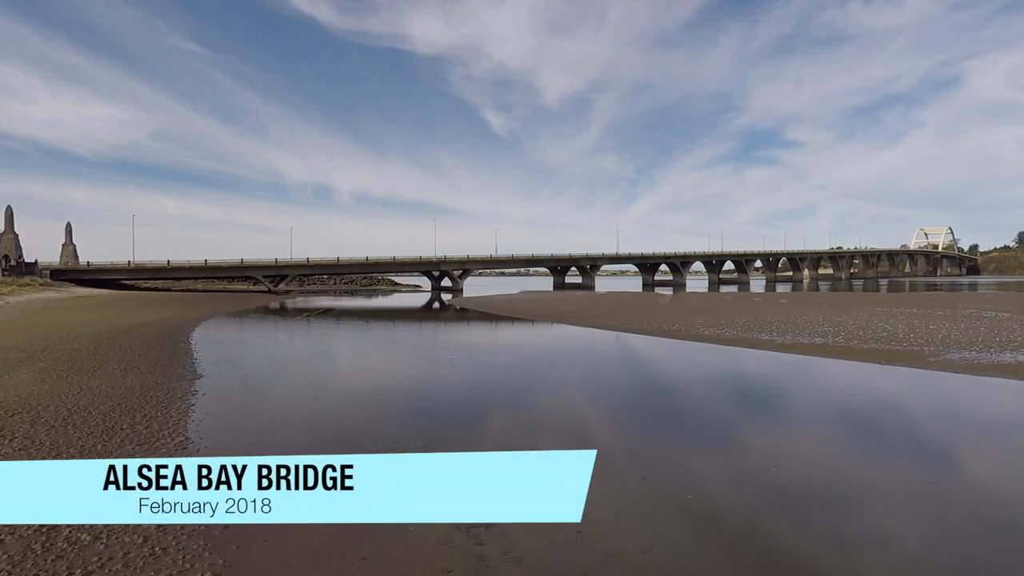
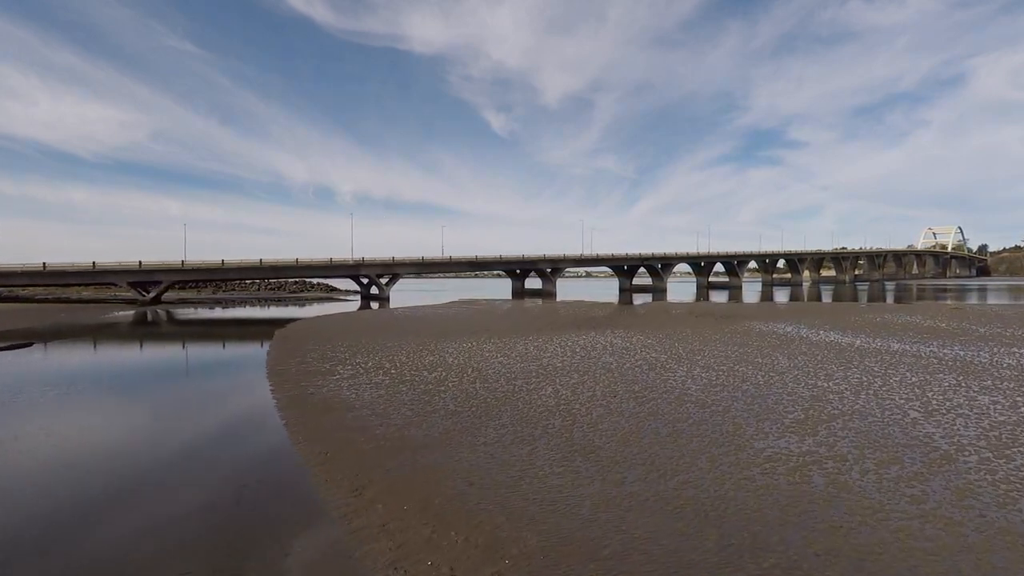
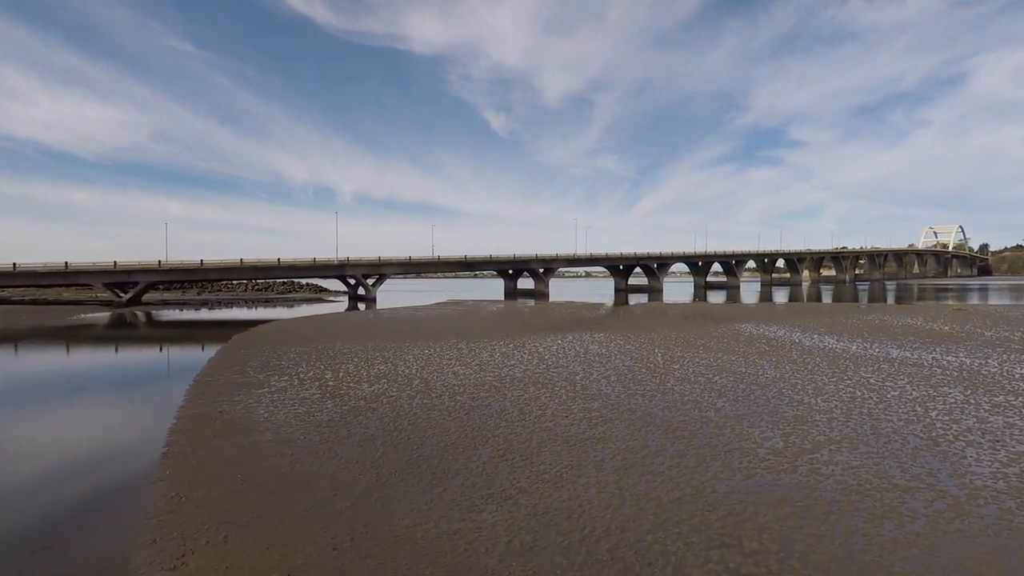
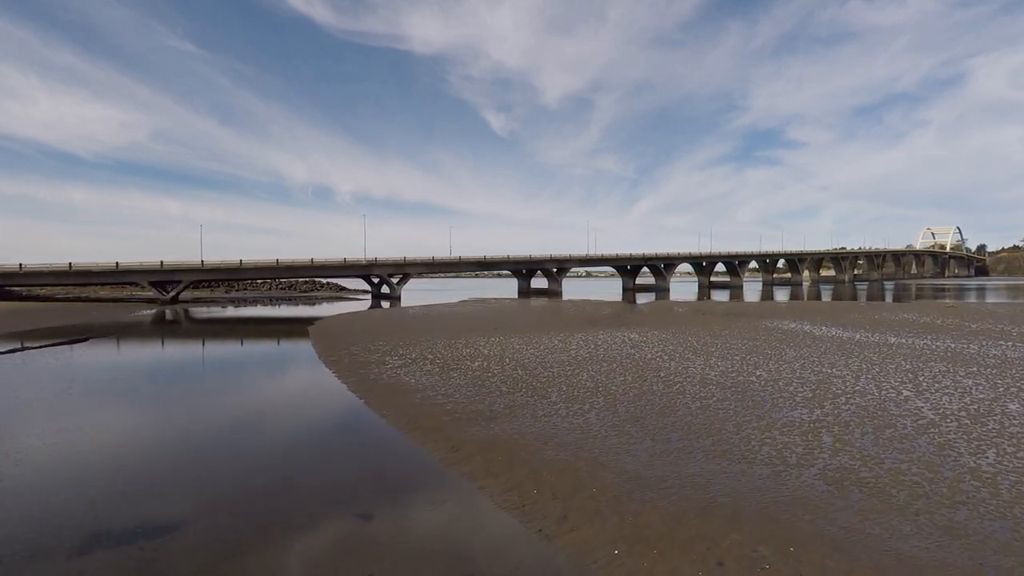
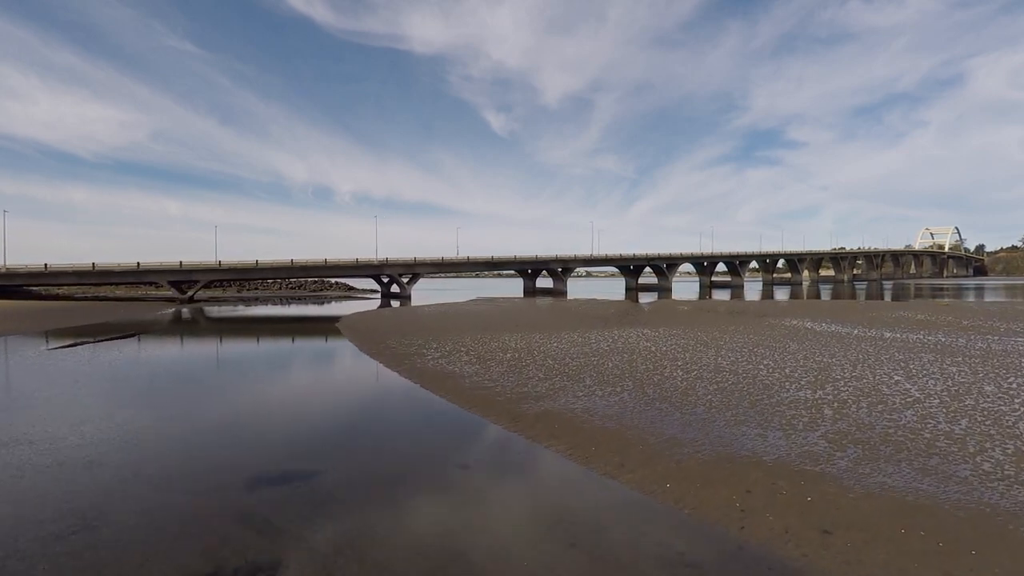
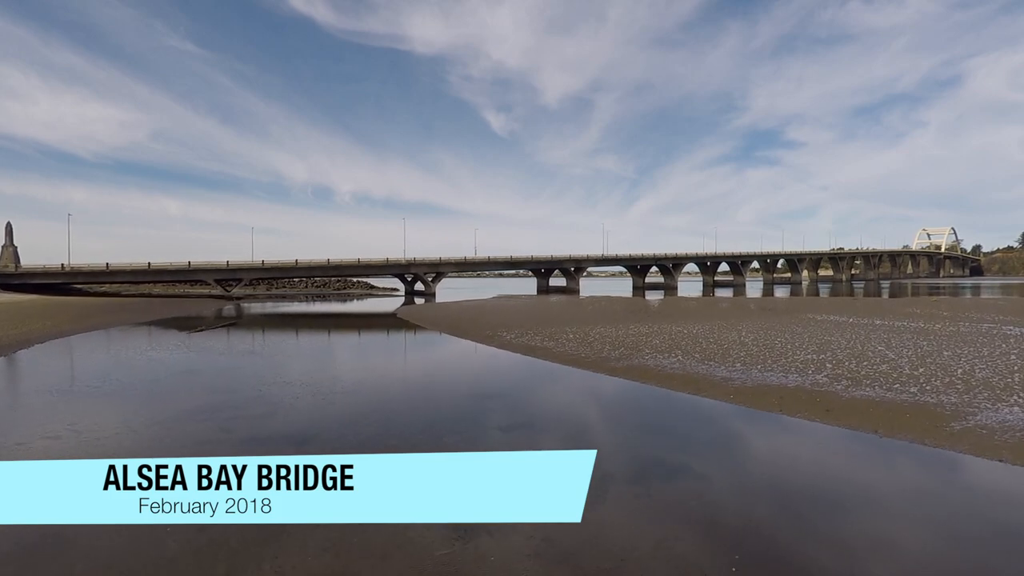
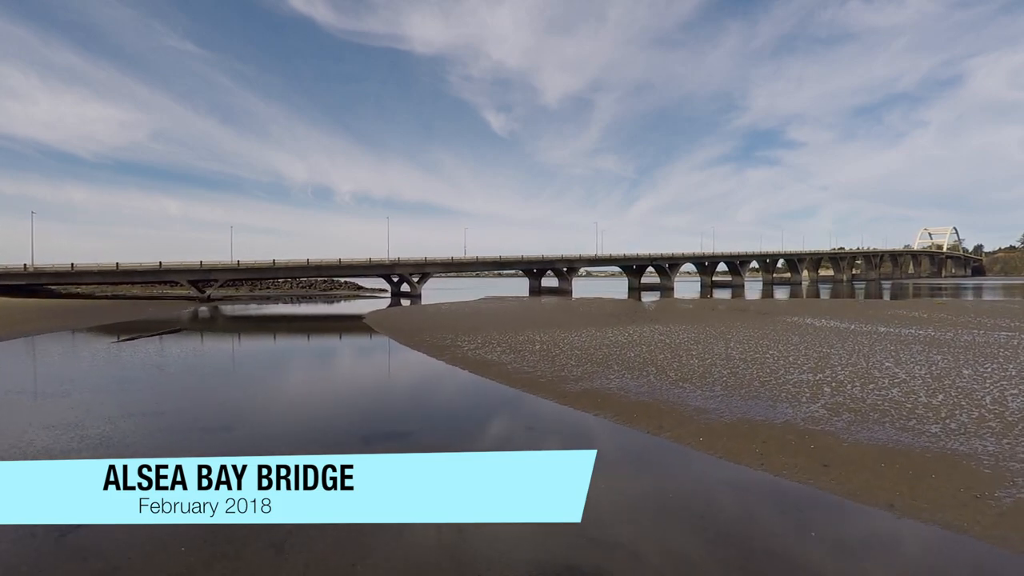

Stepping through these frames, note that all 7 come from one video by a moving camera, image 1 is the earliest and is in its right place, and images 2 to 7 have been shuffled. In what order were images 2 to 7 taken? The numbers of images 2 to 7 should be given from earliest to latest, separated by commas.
6, 7, 5, 4, 2, 3
